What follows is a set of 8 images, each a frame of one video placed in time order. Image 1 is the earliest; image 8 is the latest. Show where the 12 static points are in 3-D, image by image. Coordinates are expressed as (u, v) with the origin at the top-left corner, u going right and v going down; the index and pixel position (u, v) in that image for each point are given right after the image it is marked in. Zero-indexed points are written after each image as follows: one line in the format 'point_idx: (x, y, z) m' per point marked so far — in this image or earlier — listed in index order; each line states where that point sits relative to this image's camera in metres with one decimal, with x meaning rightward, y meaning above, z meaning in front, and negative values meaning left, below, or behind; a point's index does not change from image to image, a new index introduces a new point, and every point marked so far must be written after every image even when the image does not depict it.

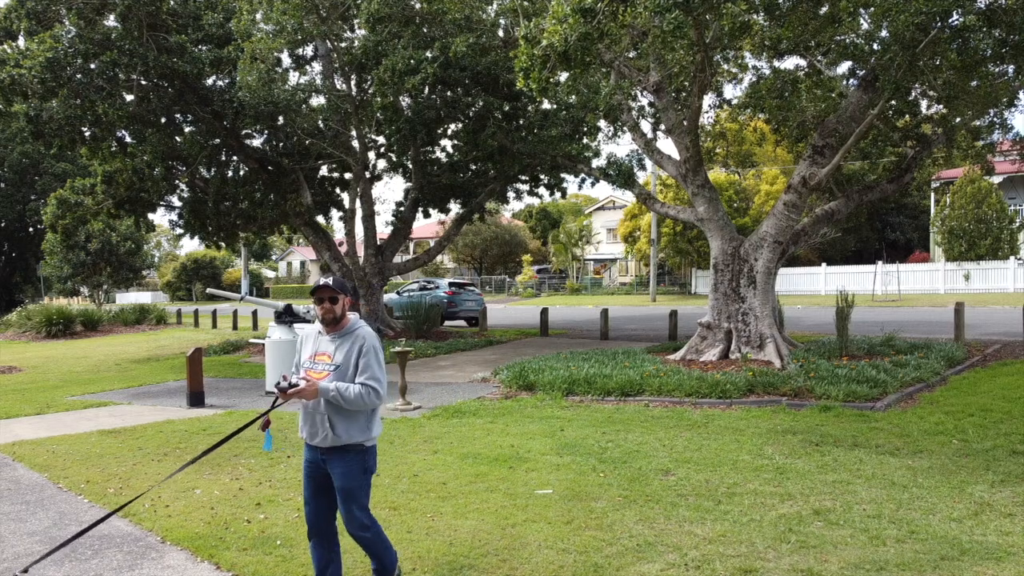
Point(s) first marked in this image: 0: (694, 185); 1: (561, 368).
0: (+2.9, +1.7, +12.0) m
1: (+0.7, -1.2, +11.1) m
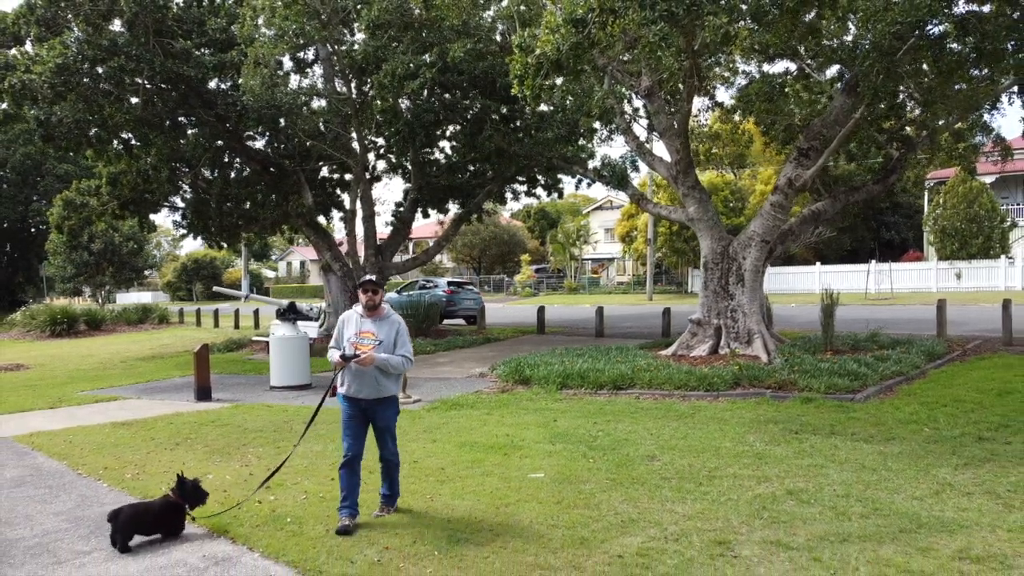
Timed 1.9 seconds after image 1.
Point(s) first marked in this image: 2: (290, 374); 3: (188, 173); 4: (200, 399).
0: (+2.9, +1.7, +12.4) m
1: (+0.7, -1.2, +11.5) m
2: (-3.5, -1.4, +11.8) m
3: (-8.6, +3.0, +19.8) m
4: (-4.7, -1.7, +11.2) m
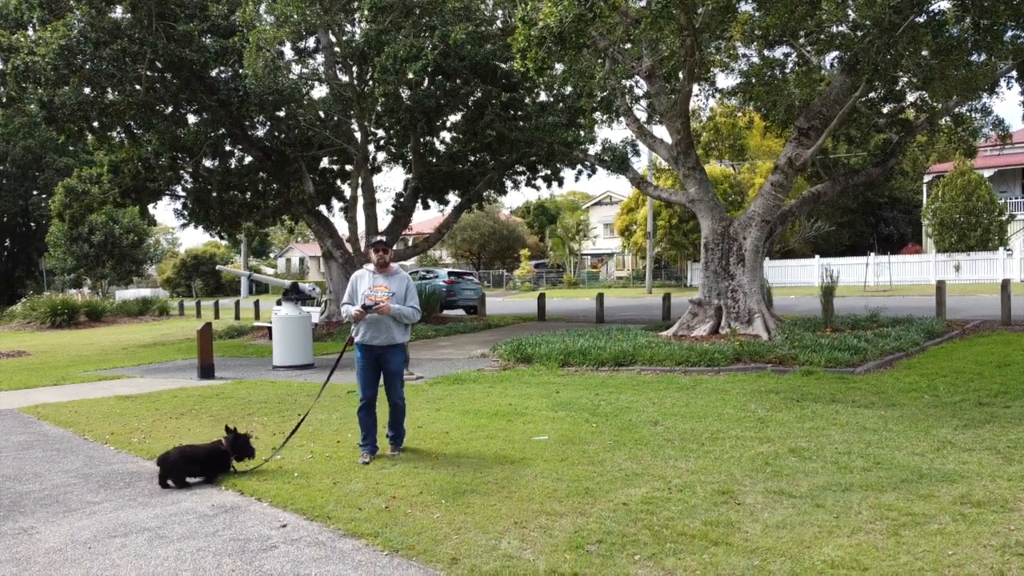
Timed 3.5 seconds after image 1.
0: (+2.9, +2.0, +12.4) m
1: (+0.7, -0.8, +11.5) m
2: (-3.5, -1.0, +11.8) m
3: (-8.6, +3.3, +19.8) m
4: (-4.6, -1.3, +11.2) m
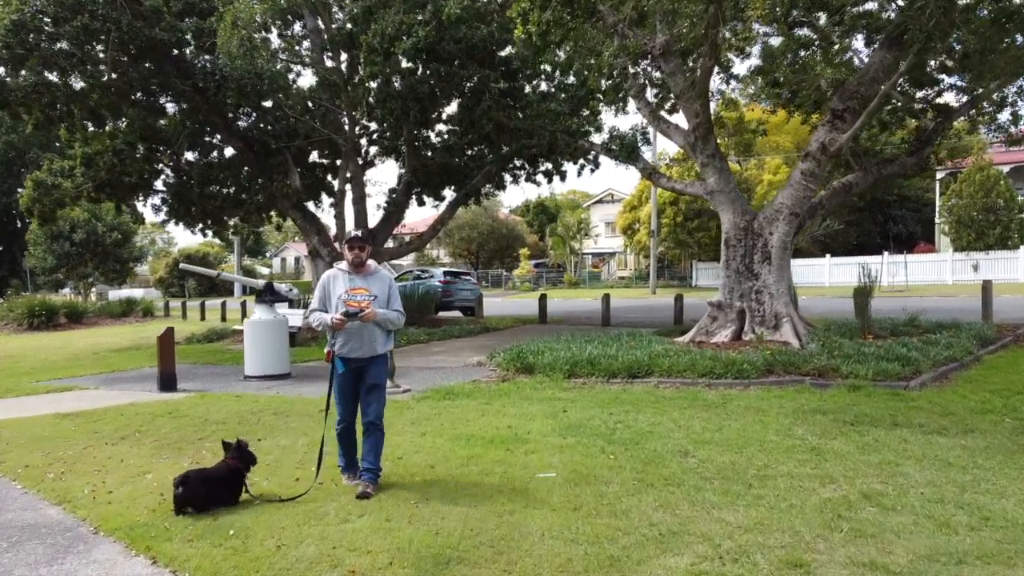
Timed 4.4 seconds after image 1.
0: (+2.9, +2.0, +11.2) m
1: (+0.7, -0.9, +10.3) m
2: (-3.5, -1.1, +10.6) m
3: (-8.6, +3.3, +18.6) m
4: (-4.7, -1.3, +10.0) m
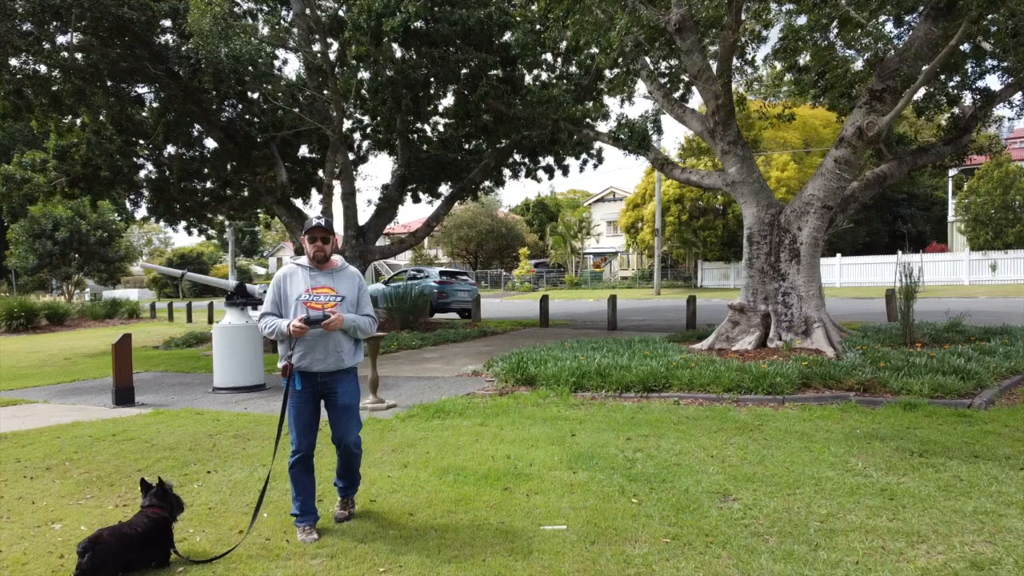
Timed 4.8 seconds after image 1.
0: (+2.9, +2.0, +10.1) m
1: (+0.7, -0.9, +9.2) m
2: (-3.5, -1.1, +9.5) m
3: (-8.6, +3.3, +17.5) m
4: (-4.7, -1.4, +8.9) m
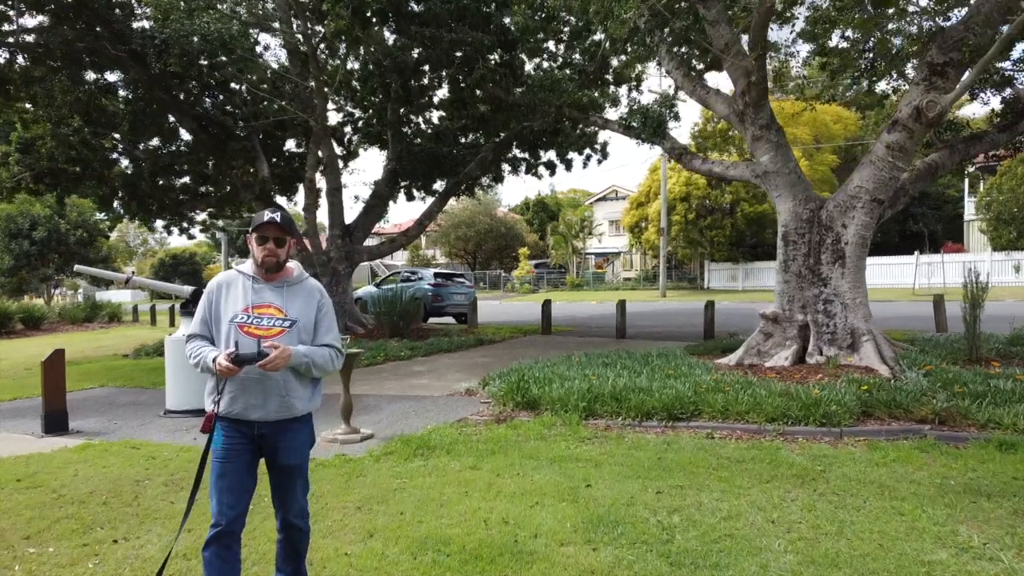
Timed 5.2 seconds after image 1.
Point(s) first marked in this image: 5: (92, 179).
0: (+2.8, +1.9, +8.8) m
1: (+0.7, -0.9, +7.9) m
2: (-3.5, -1.1, +8.2) m
3: (-8.6, +3.2, +16.2) m
4: (-4.7, -1.4, +7.5) m
5: (-8.9, +2.3, +15.9) m
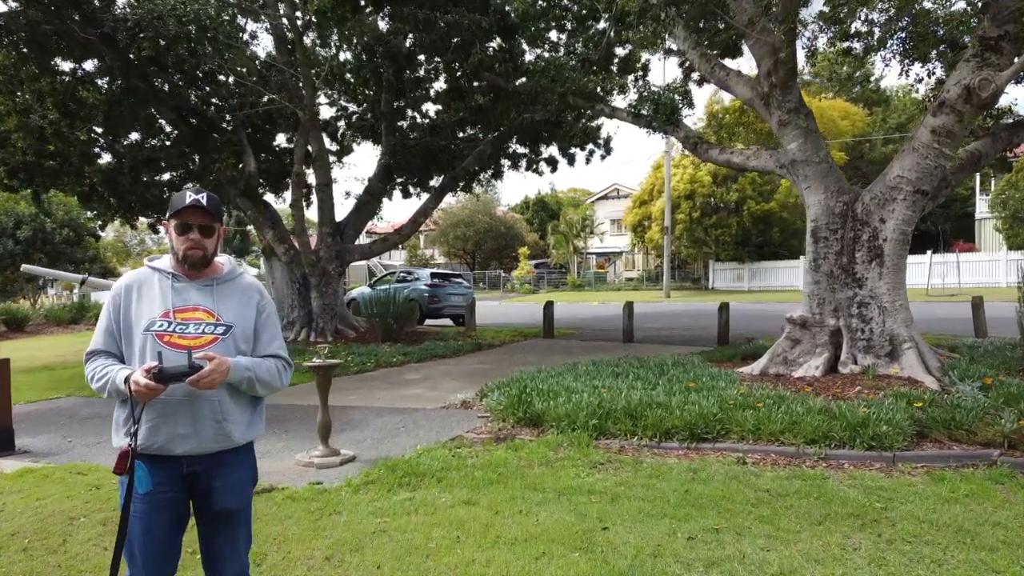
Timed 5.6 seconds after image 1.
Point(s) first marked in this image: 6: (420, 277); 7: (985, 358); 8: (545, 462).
0: (+2.8, +1.9, +7.9) m
1: (+0.7, -1.0, +7.1) m
2: (-3.5, -1.2, +7.3) m
3: (-8.6, +3.2, +15.3) m
4: (-4.7, -1.5, +6.7) m
5: (-8.9, +2.3, +15.0) m
6: (-2.4, +0.3, +19.2) m
7: (+4.7, -0.7, +7.6) m
8: (+0.2, -1.3, +5.6) m
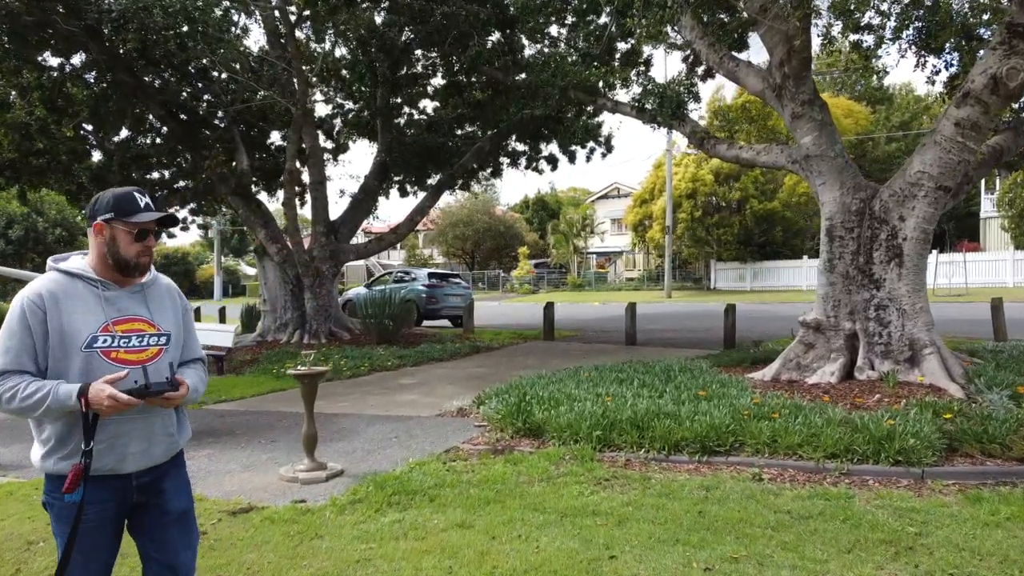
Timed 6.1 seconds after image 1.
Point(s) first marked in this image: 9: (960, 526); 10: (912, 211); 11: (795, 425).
0: (+2.8, +1.9, +7.5) m
1: (+0.7, -1.0, +6.7) m
2: (-3.5, -1.2, +6.9) m
3: (-8.6, +3.2, +14.9) m
4: (-4.7, -1.5, +6.3) m
5: (-8.9, +2.3, +14.6) m
6: (-2.4, +0.3, +18.8) m
7: (+4.7, -0.7, +7.2) m
8: (+0.2, -1.3, +5.2) m
9: (+2.5, -1.3, +4.0) m
10: (+3.8, +0.7, +7.1) m
11: (+2.1, -1.0, +5.5) m
